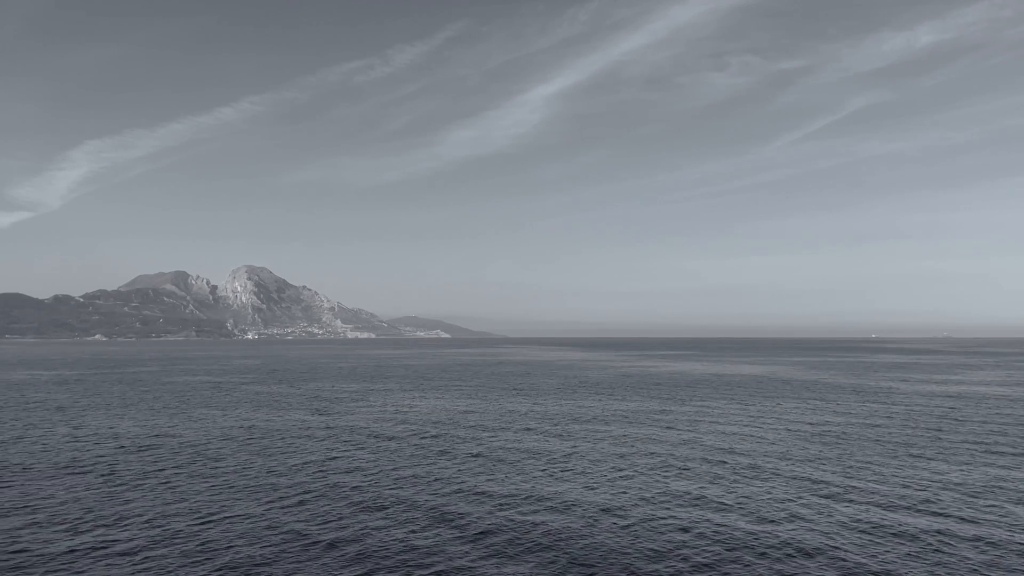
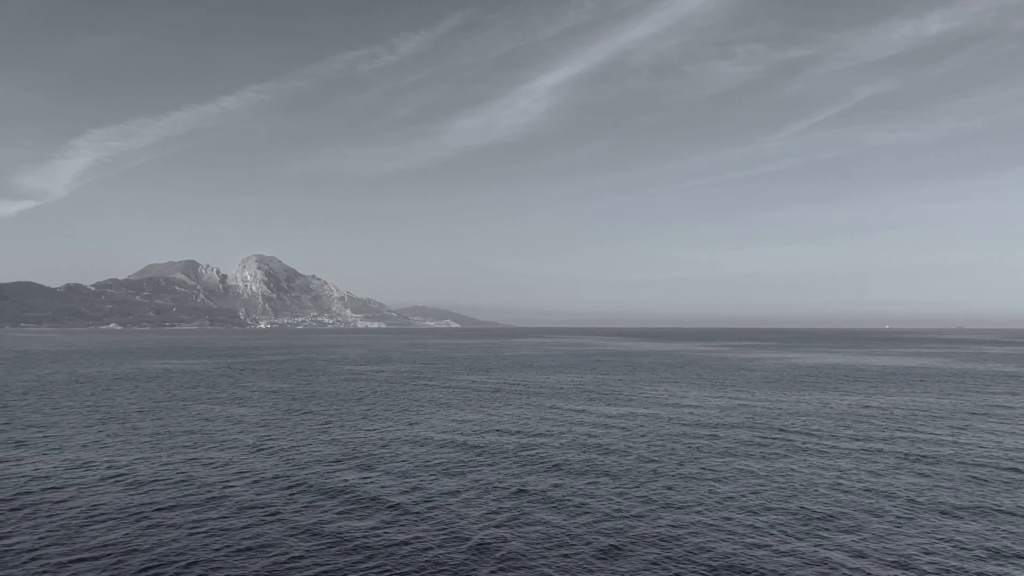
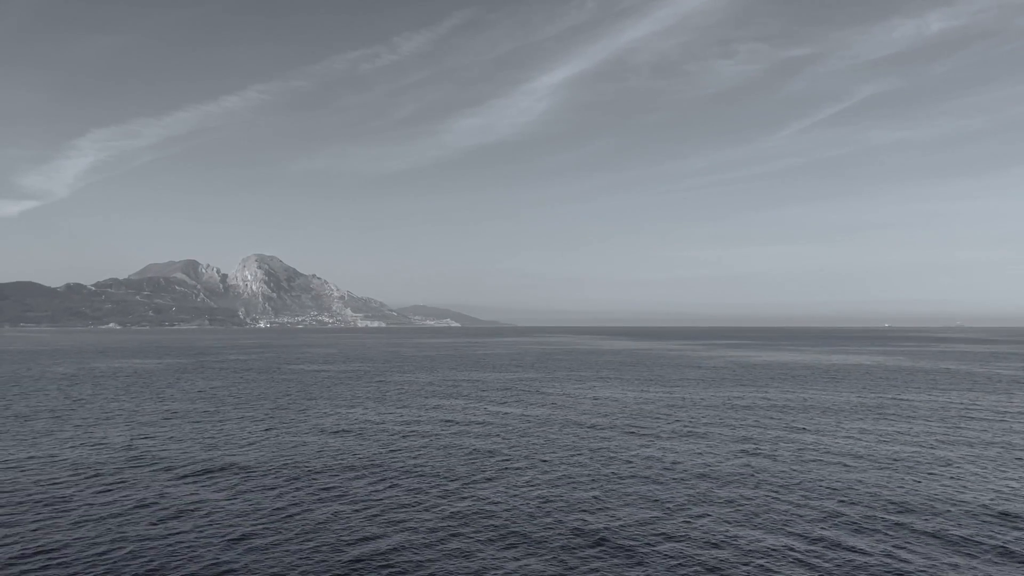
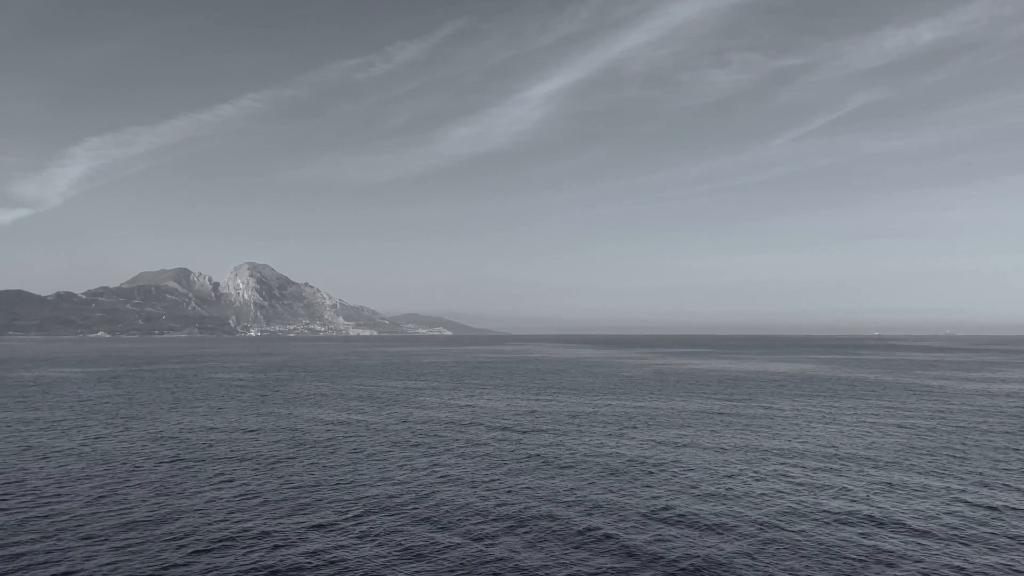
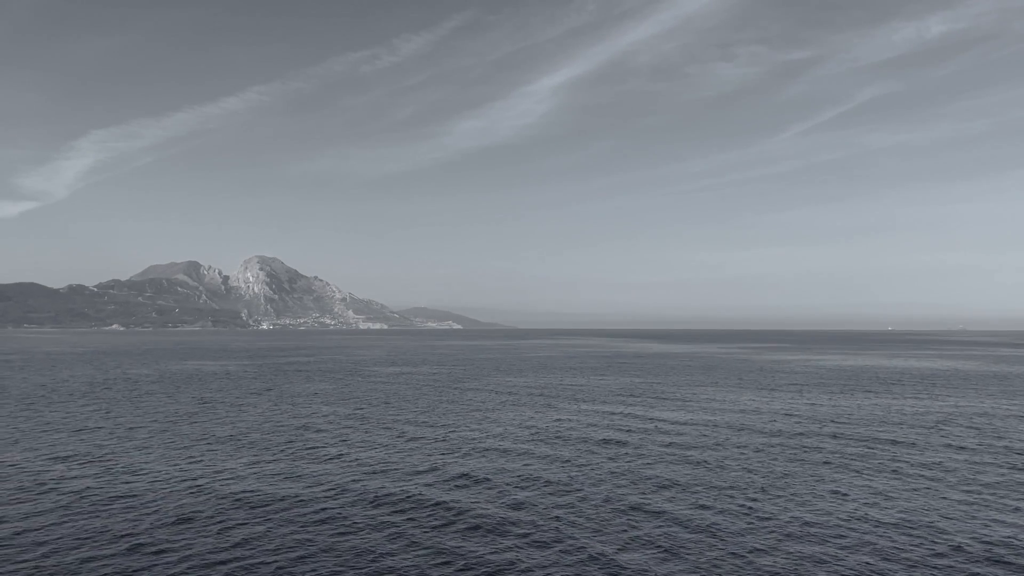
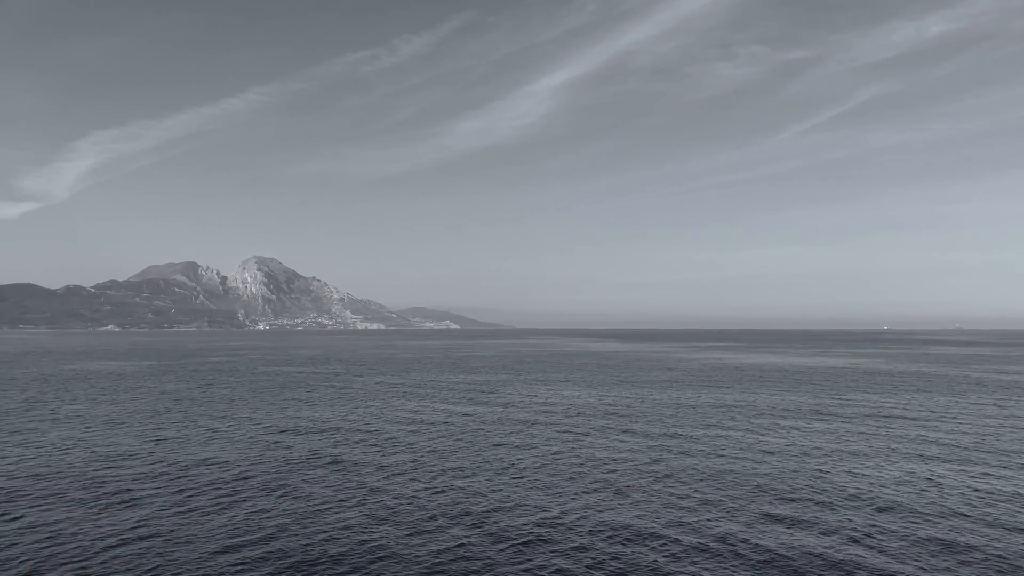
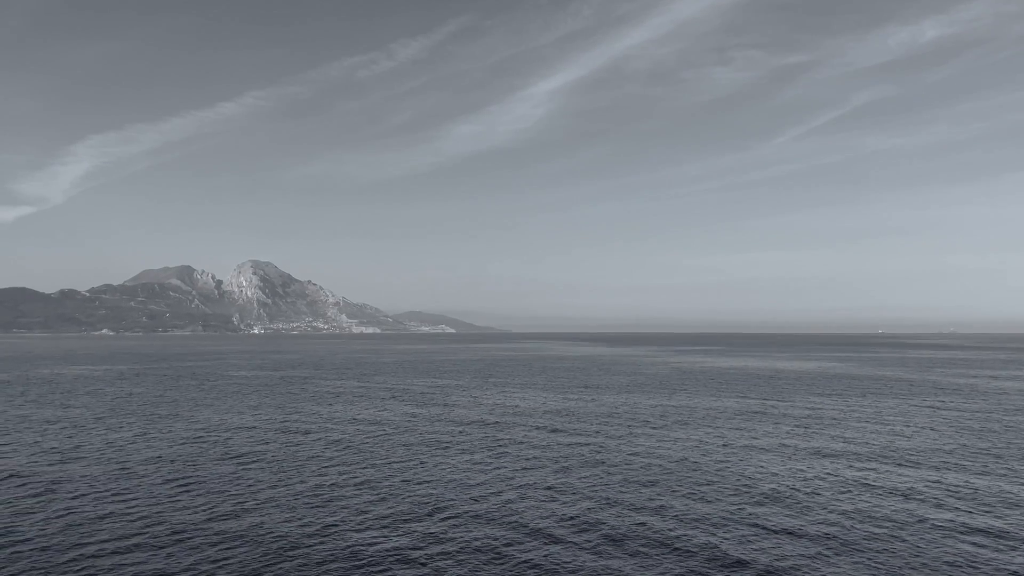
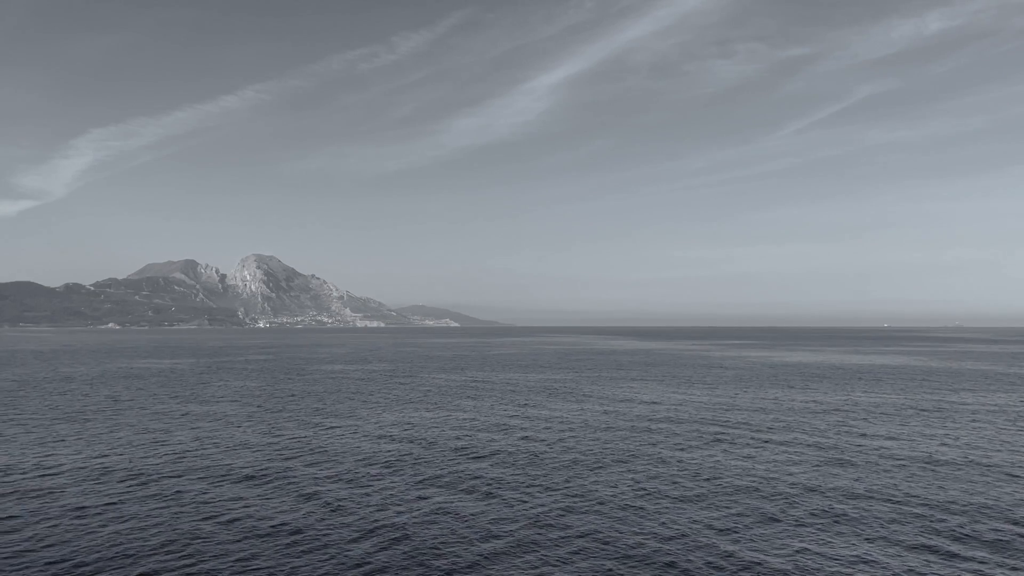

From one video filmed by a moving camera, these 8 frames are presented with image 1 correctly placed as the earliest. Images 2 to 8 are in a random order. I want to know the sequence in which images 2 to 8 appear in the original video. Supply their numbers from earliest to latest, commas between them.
4, 7, 6, 3, 8, 2, 5
